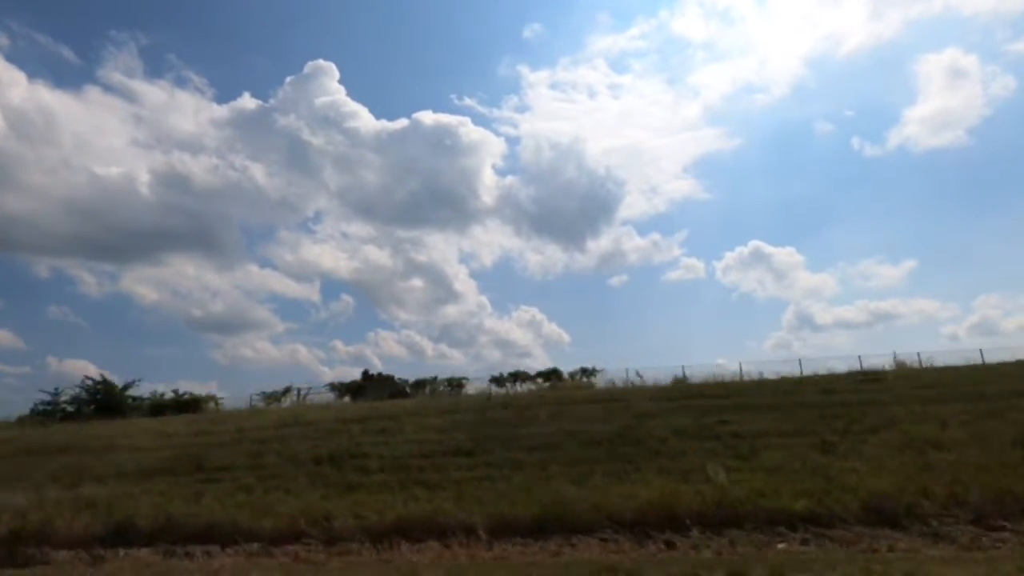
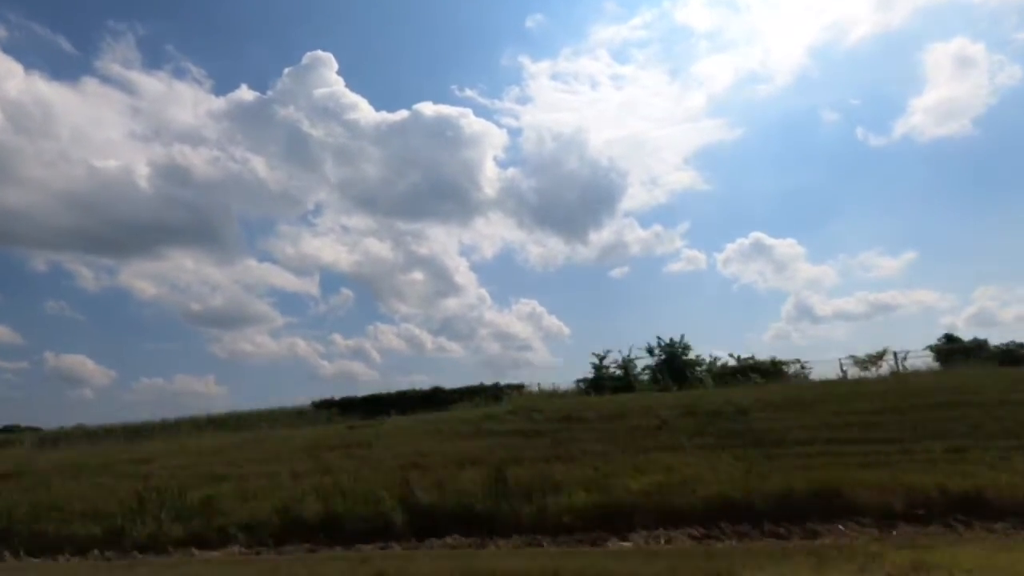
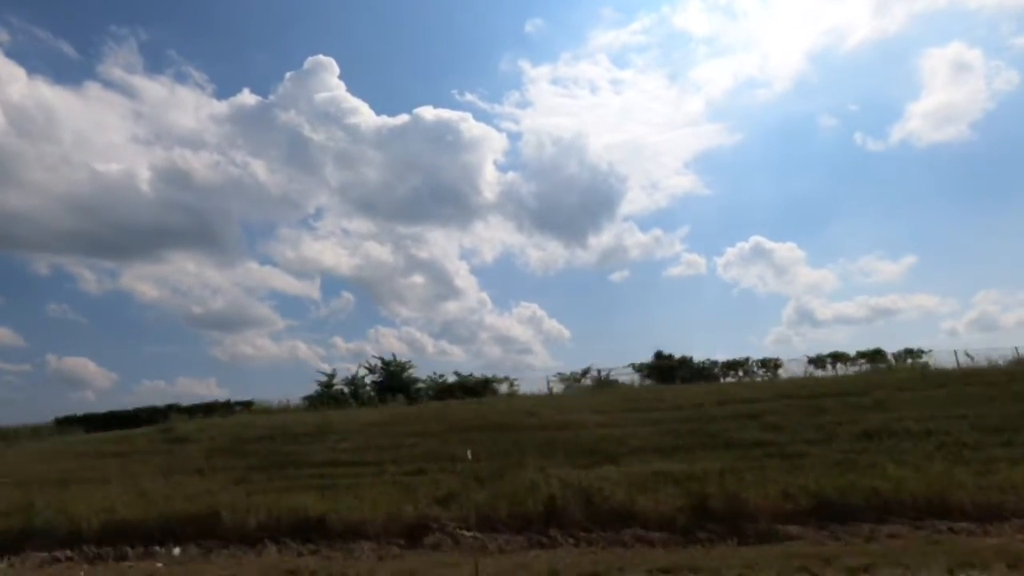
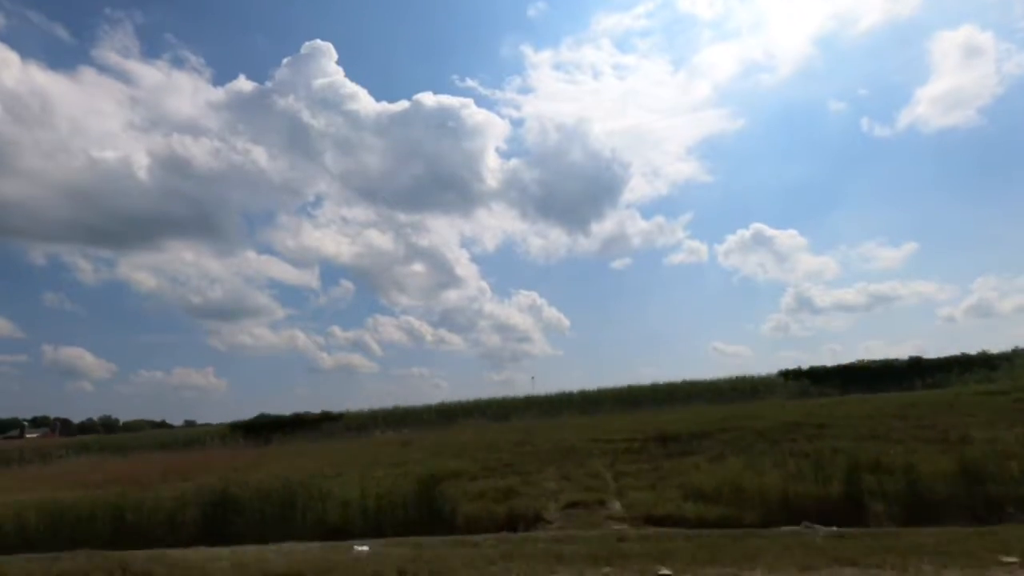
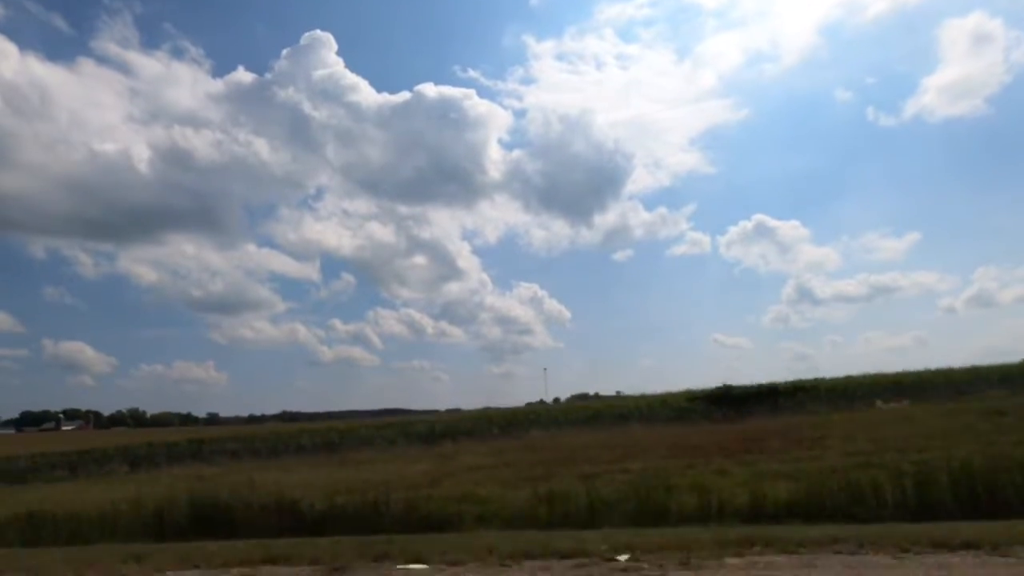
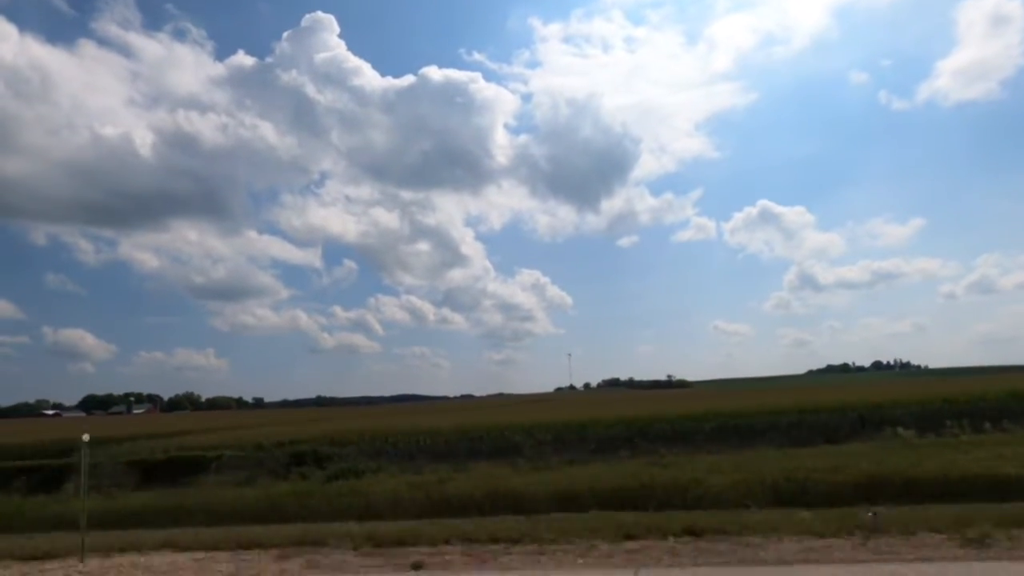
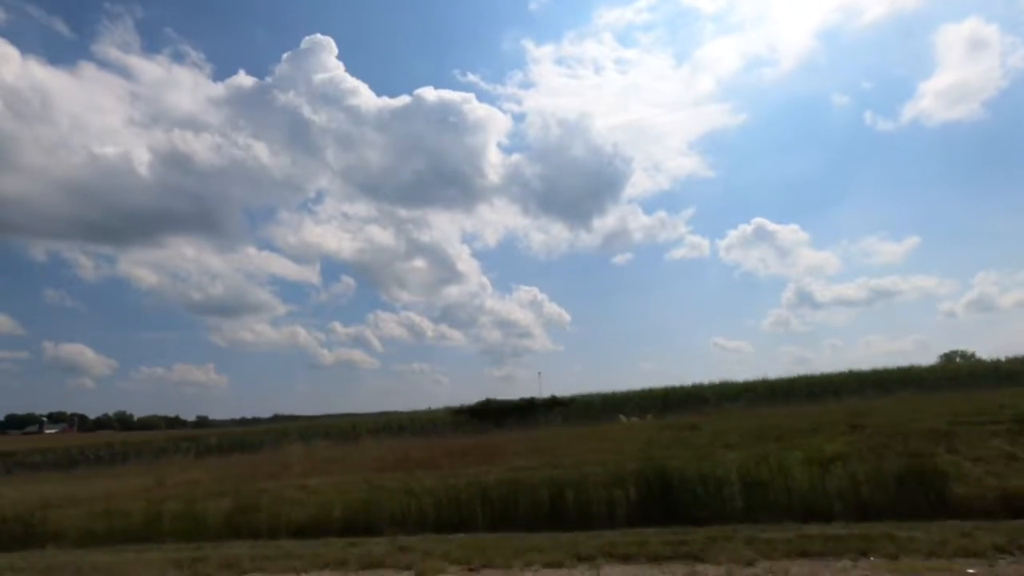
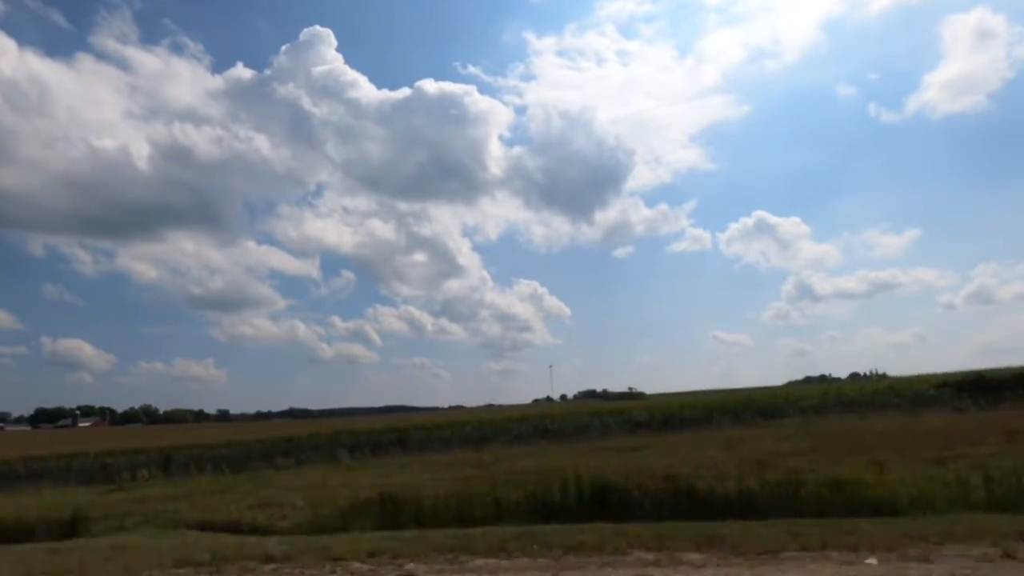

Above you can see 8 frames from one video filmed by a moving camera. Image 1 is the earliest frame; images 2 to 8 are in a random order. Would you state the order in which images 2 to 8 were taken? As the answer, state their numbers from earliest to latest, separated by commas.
3, 2, 4, 7, 5, 8, 6
